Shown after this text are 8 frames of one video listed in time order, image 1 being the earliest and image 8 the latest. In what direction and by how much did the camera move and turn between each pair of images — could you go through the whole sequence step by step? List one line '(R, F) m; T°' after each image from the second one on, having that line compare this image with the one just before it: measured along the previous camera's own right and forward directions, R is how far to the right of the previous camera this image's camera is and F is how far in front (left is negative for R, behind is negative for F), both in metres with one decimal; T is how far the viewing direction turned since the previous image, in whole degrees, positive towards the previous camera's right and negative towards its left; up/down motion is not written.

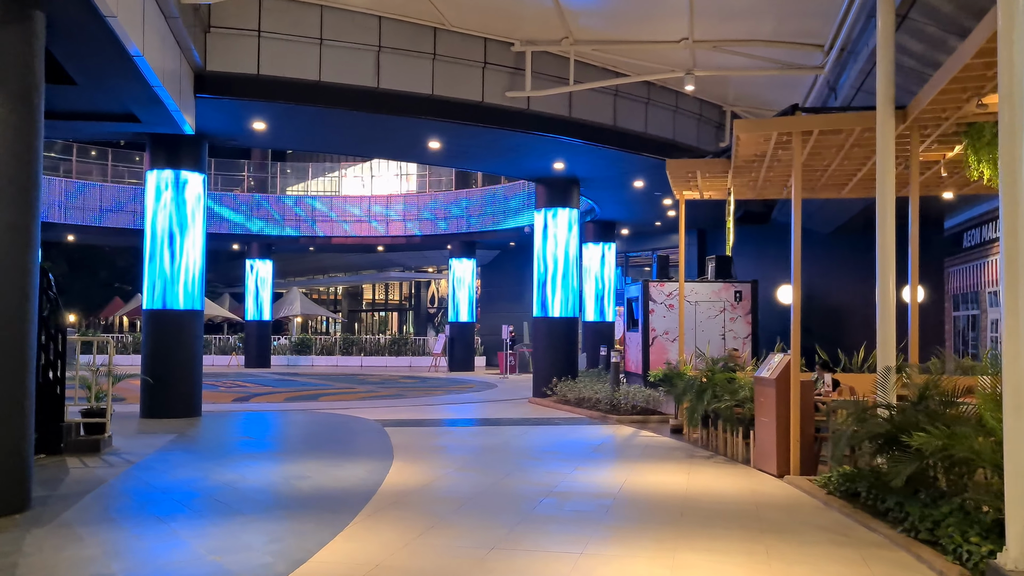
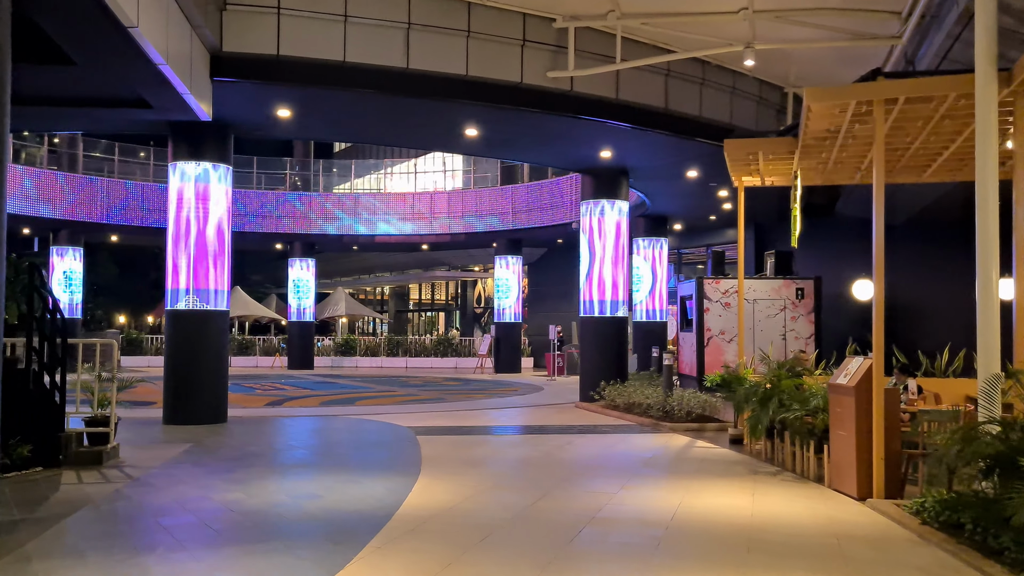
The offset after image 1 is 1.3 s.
(+0.1, +1.0) m; -3°
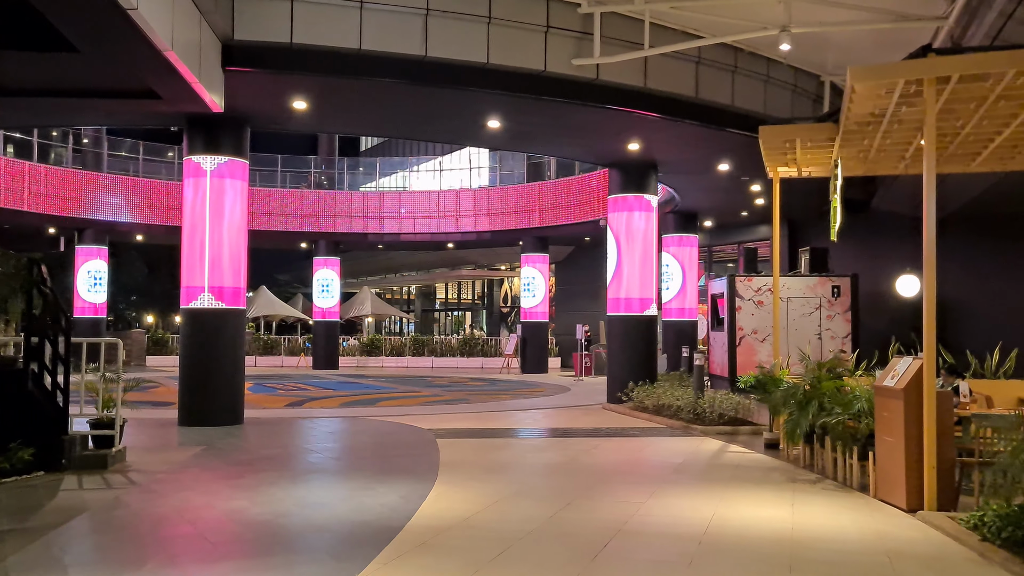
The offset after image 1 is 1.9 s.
(+0.1, +0.5) m; -2°
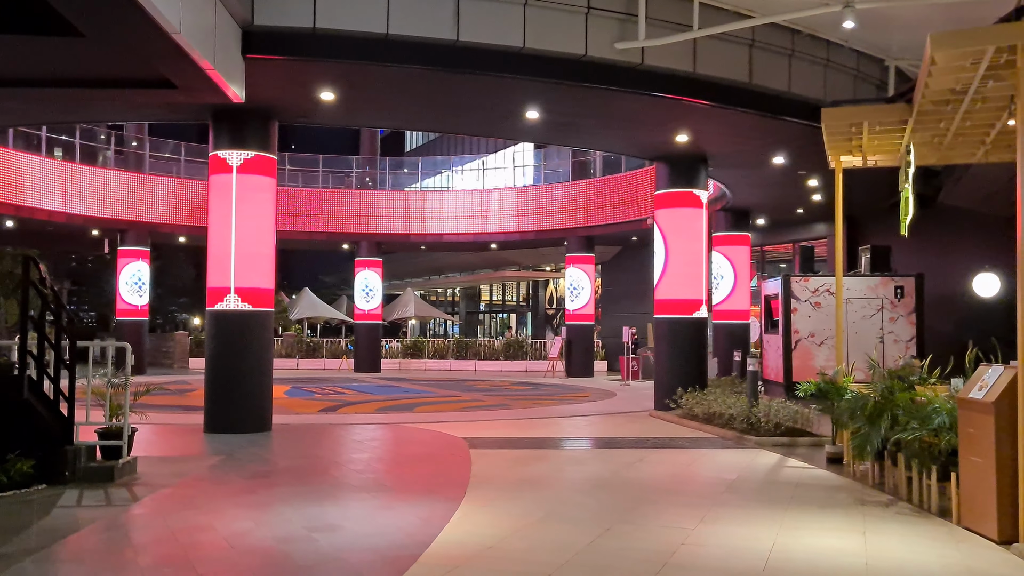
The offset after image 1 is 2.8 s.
(+0.1, +0.7) m; -3°
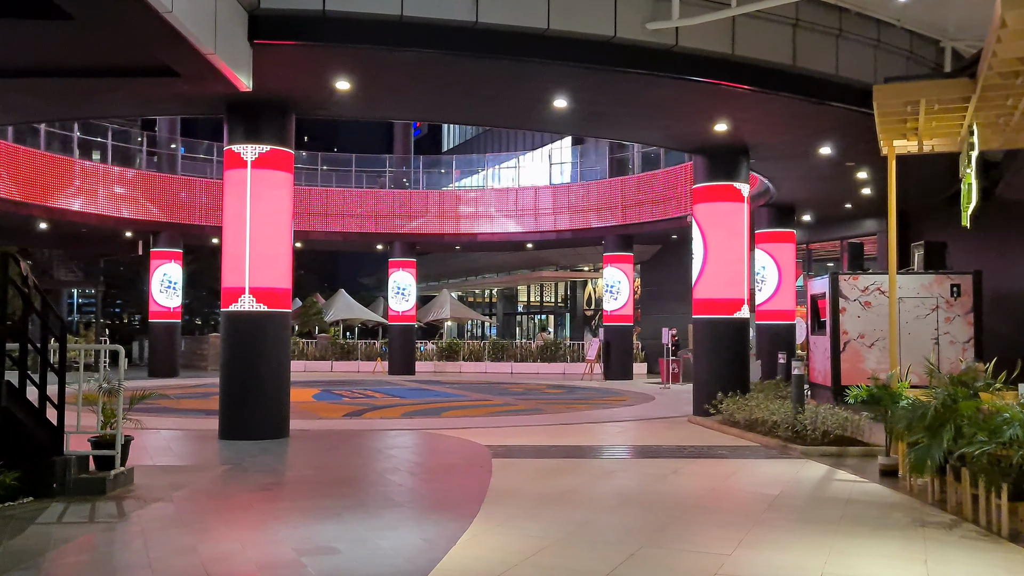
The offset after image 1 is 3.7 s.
(+0.2, +0.6) m; -3°
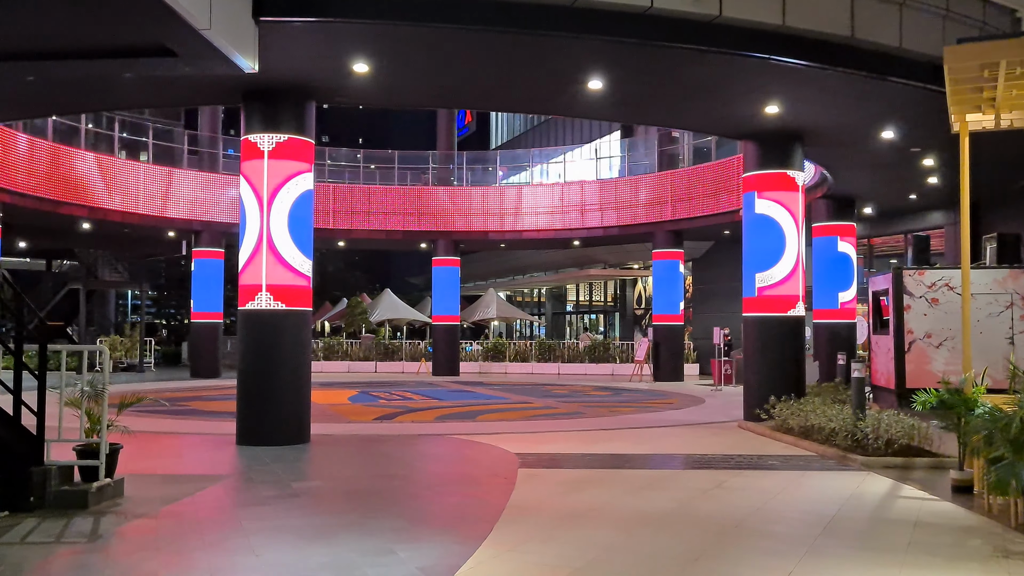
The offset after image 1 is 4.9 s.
(+0.3, +0.8) m; -3°
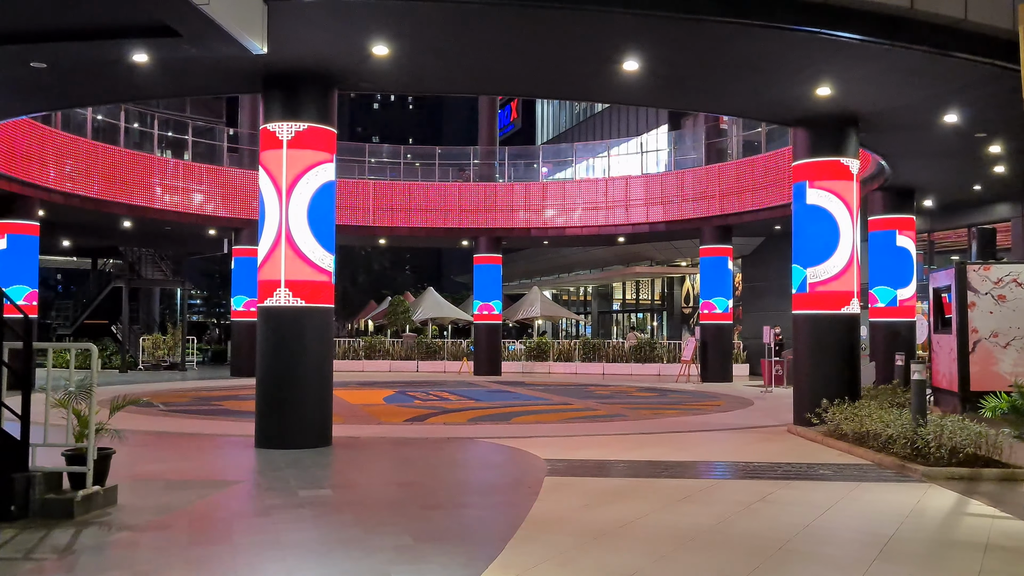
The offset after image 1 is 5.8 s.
(+0.2, +0.6) m; -3°
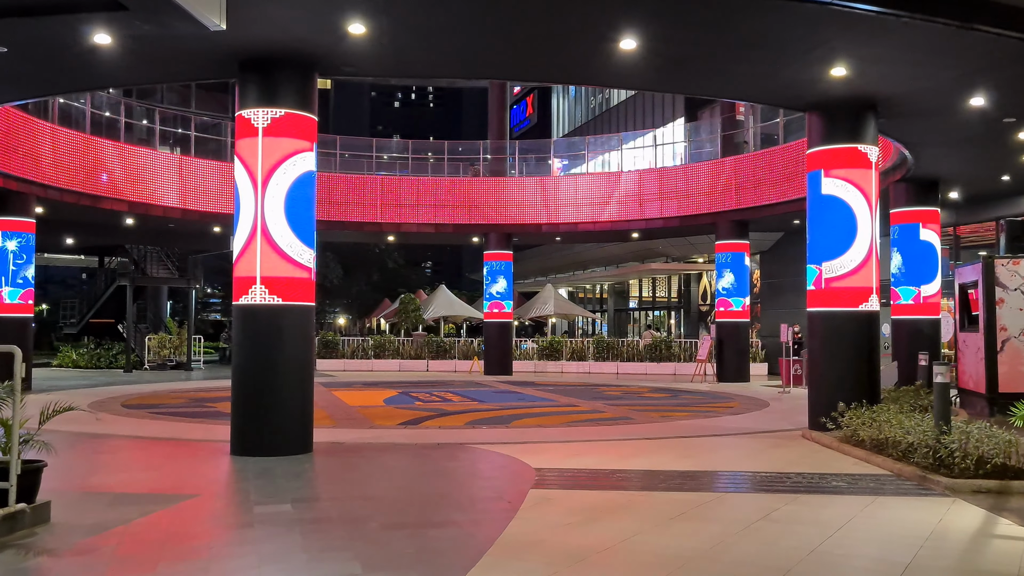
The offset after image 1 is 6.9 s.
(+0.3, +0.7) m; -1°
